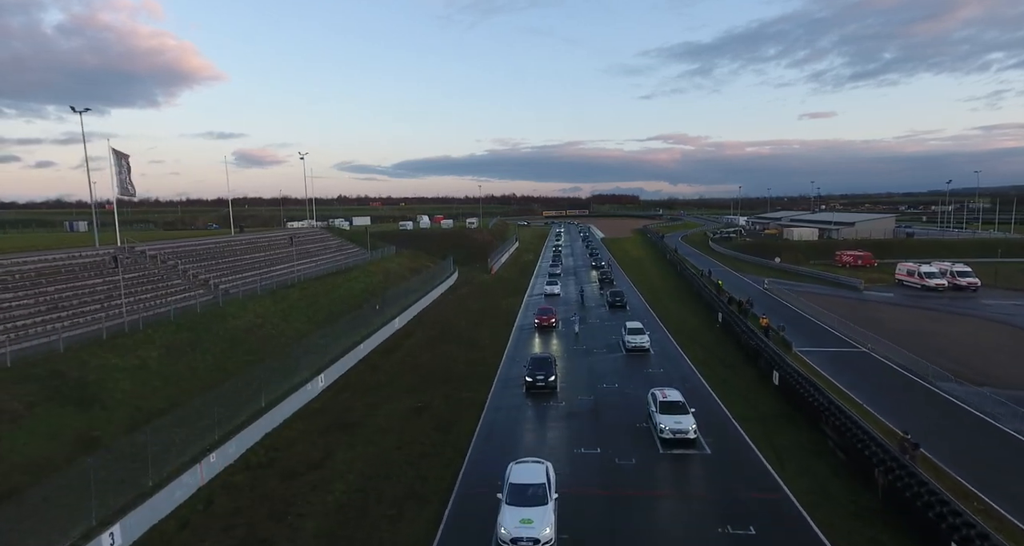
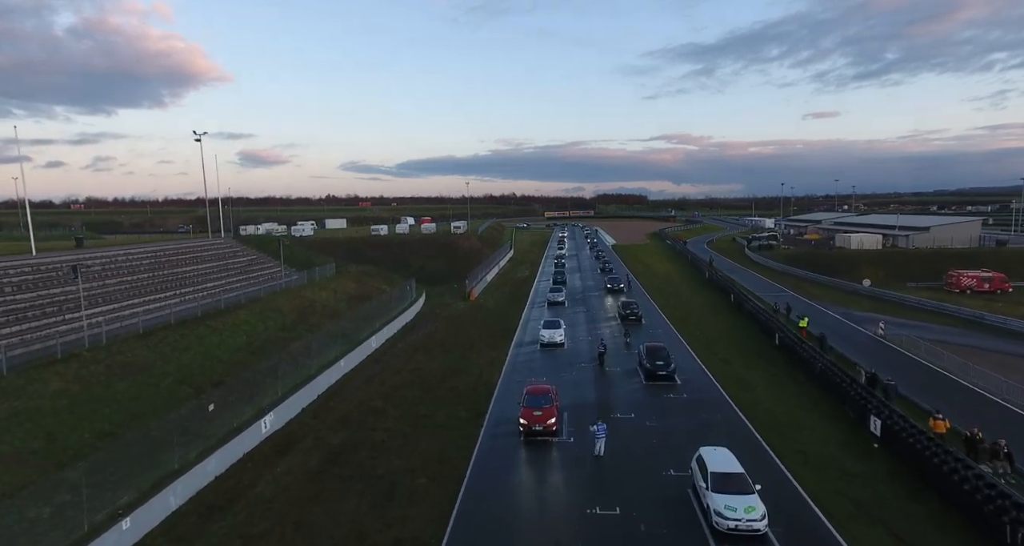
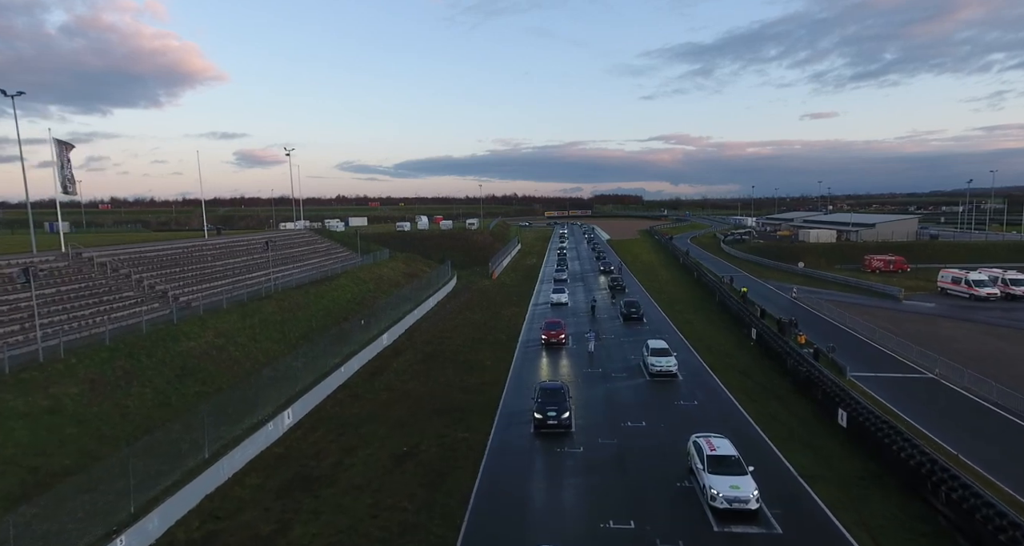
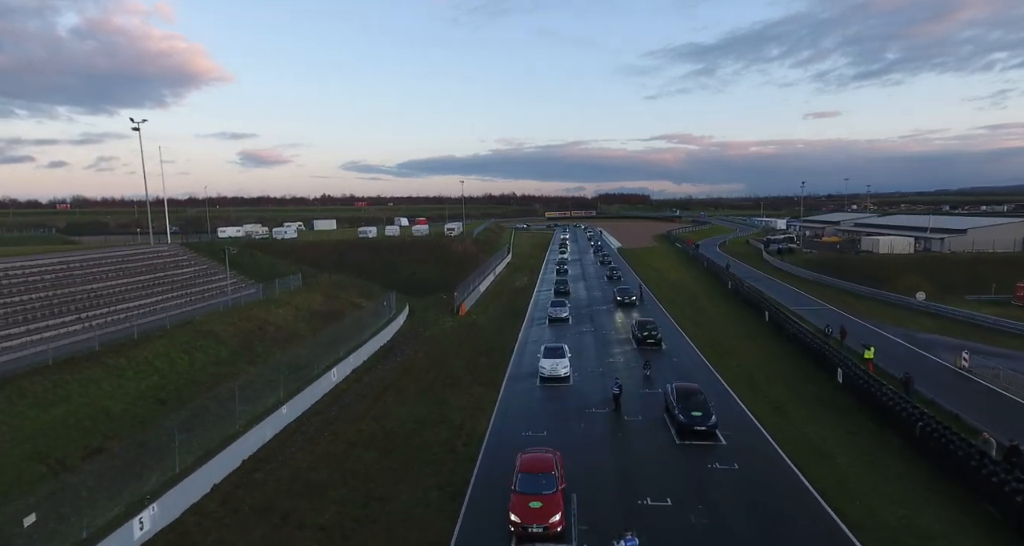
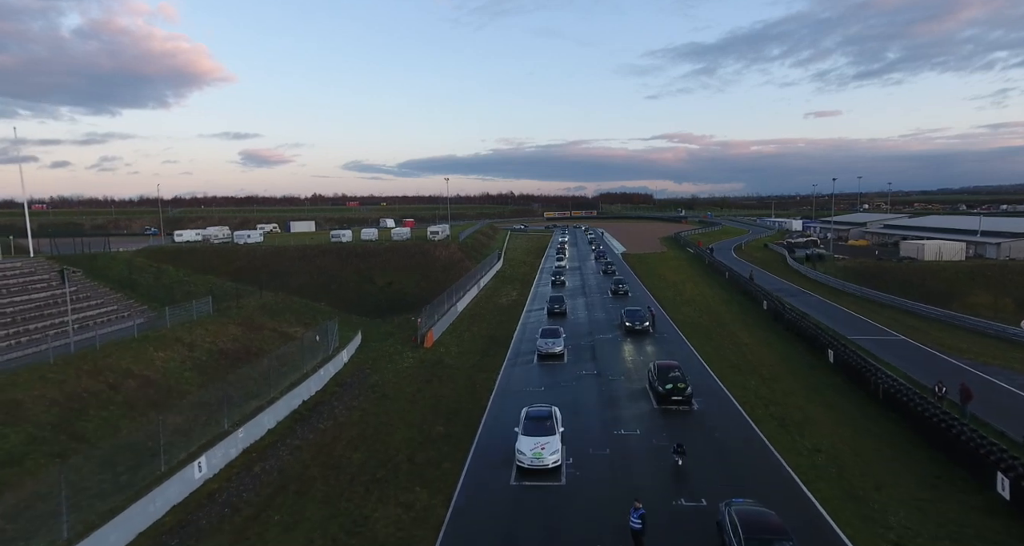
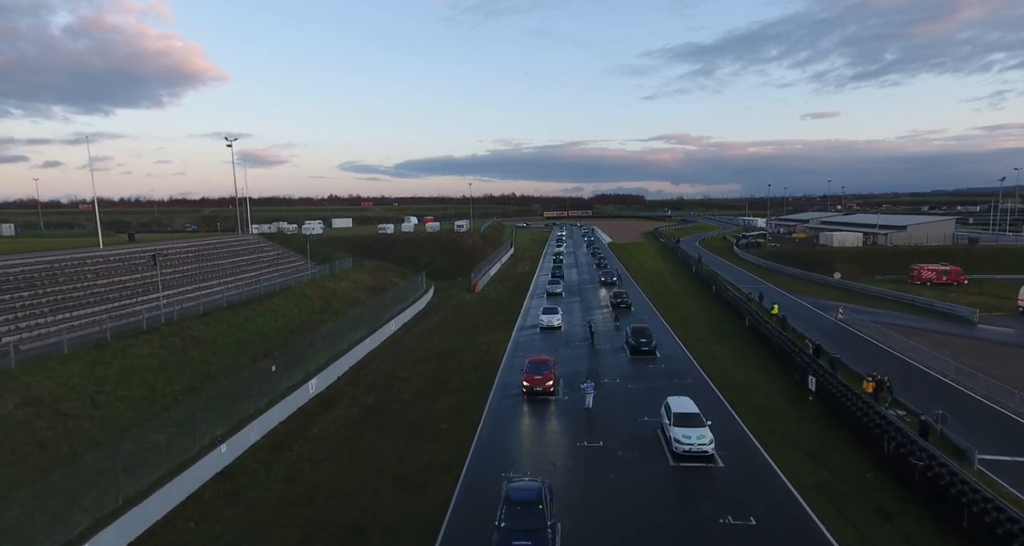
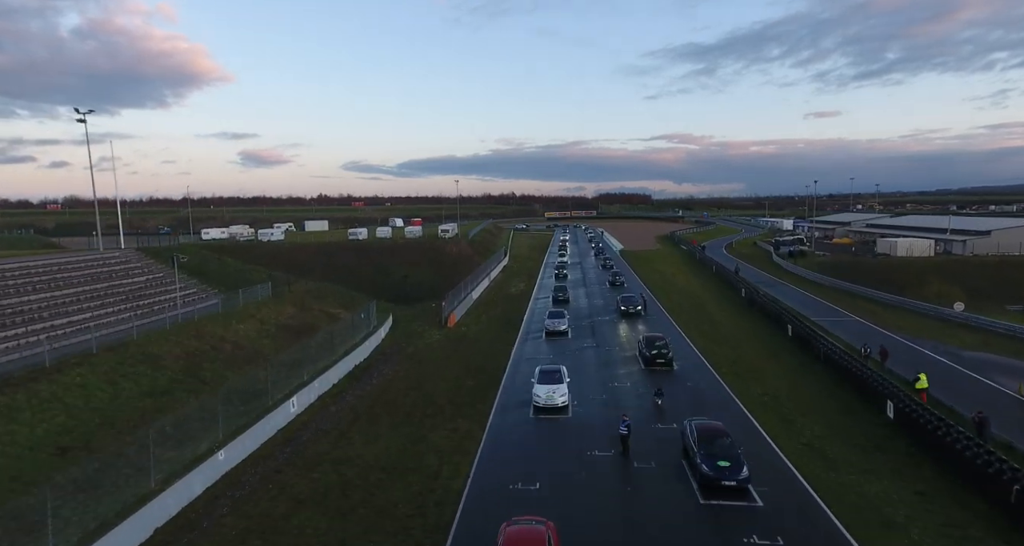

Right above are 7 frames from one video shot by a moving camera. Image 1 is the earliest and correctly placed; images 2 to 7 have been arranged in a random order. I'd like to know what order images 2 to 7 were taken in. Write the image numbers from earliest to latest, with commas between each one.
3, 6, 2, 4, 7, 5
